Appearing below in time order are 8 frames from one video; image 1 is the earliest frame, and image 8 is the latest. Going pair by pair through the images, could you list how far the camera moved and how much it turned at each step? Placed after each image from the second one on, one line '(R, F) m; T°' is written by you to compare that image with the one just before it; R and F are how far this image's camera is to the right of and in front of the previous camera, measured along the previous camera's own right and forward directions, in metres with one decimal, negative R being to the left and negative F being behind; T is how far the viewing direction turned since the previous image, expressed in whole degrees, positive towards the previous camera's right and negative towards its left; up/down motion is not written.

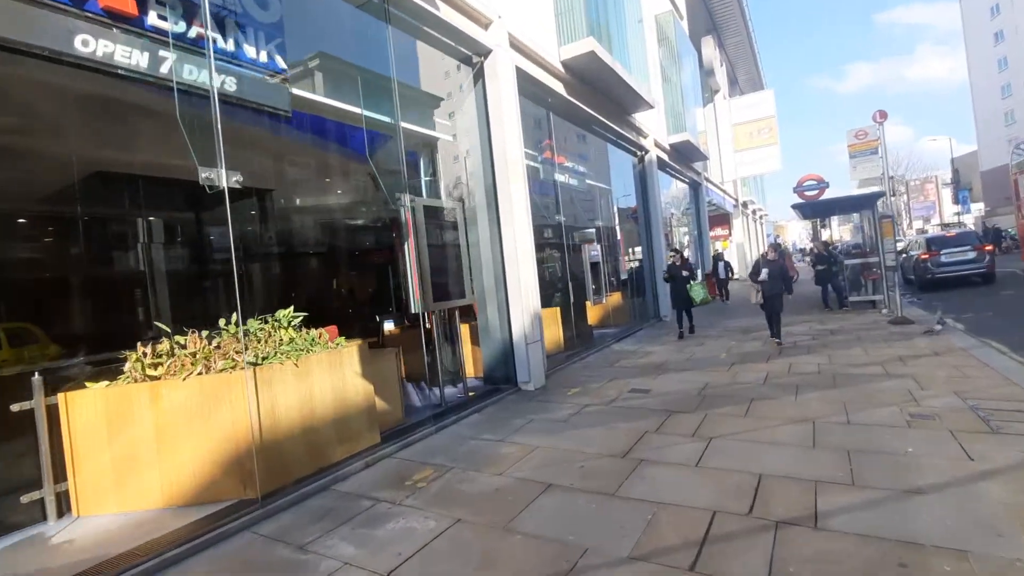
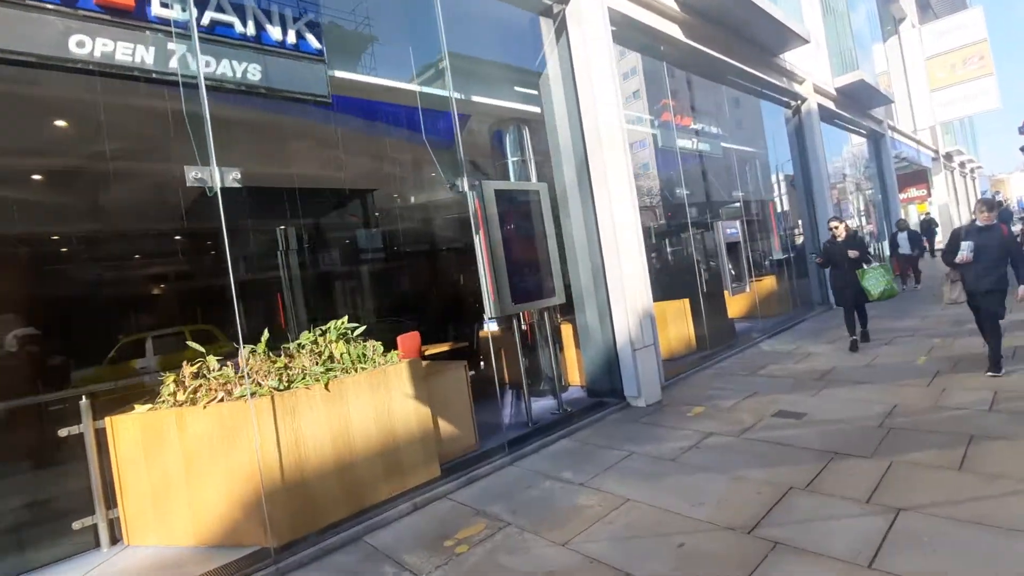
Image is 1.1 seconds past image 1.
(+0.6, +1.3) m; -16°
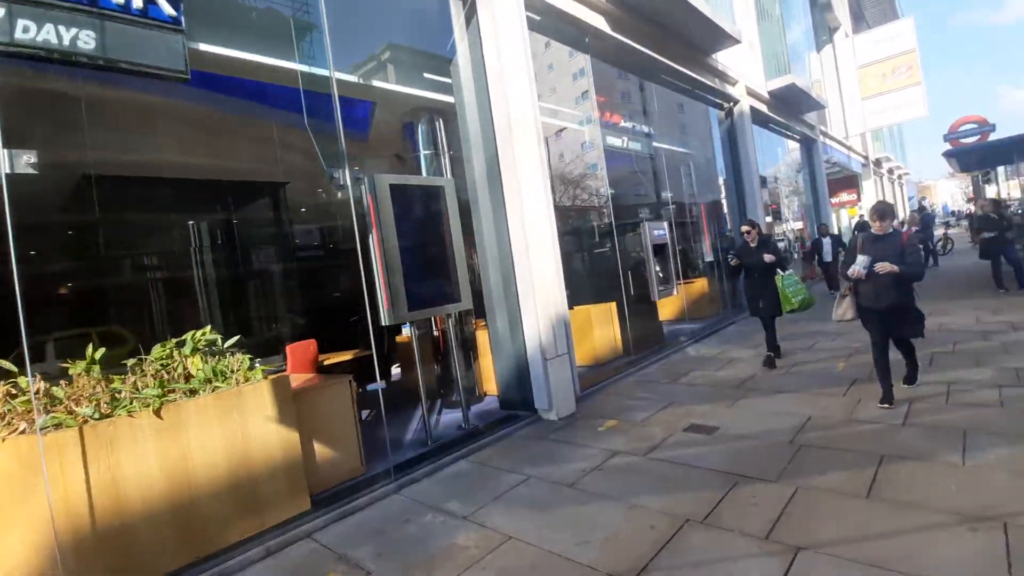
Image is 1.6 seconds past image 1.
(+0.6, +0.5) m; +5°
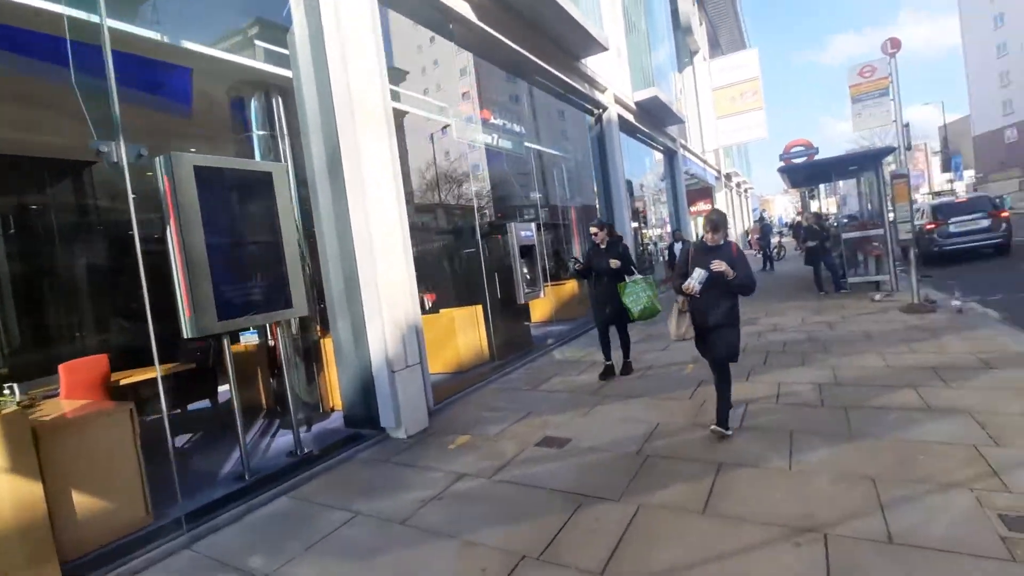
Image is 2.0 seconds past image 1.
(+0.4, +0.4) m; +12°
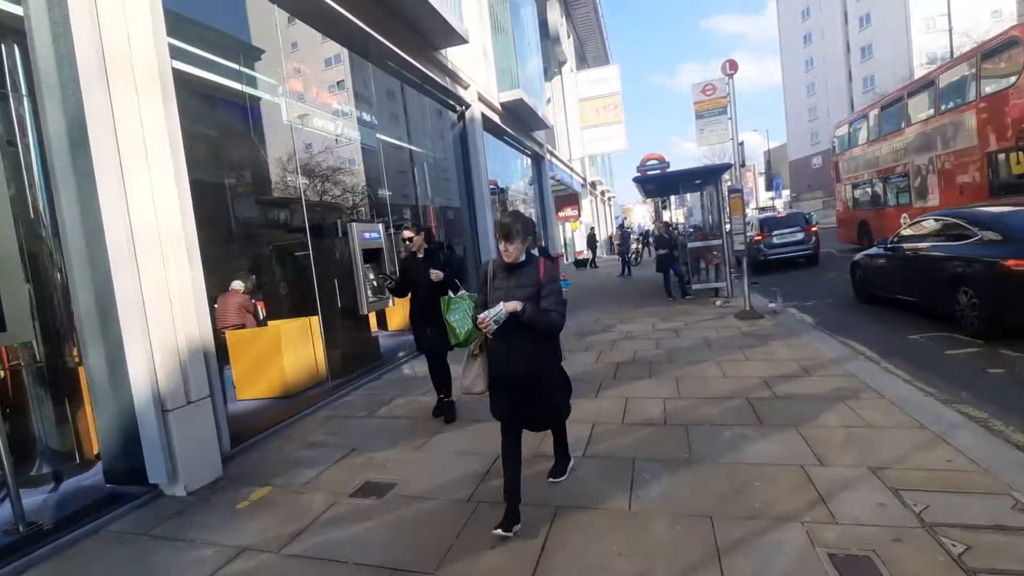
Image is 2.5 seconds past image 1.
(+0.5, +0.6) m; +14°
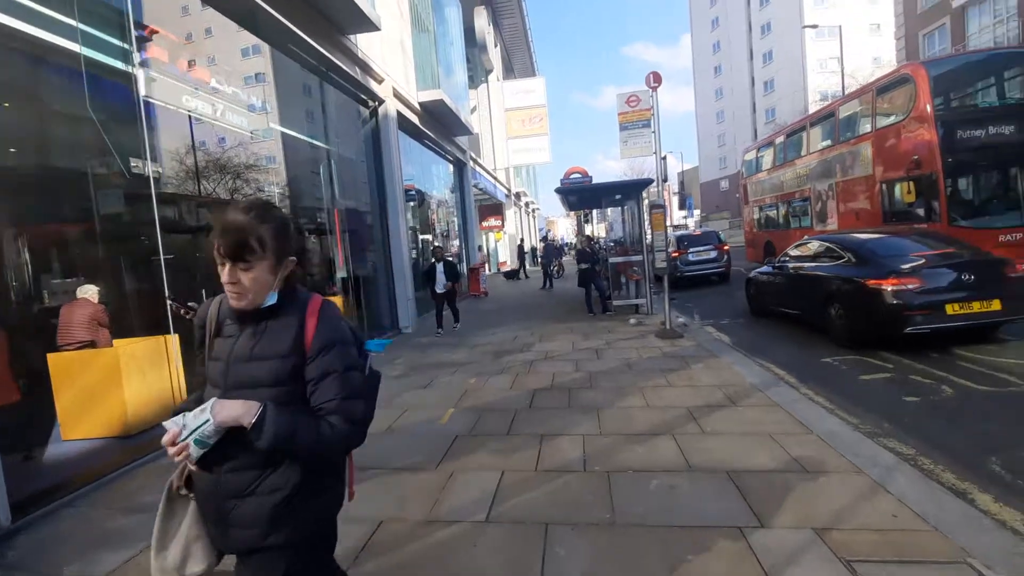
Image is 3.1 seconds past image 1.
(+0.2, +0.7) m; +8°
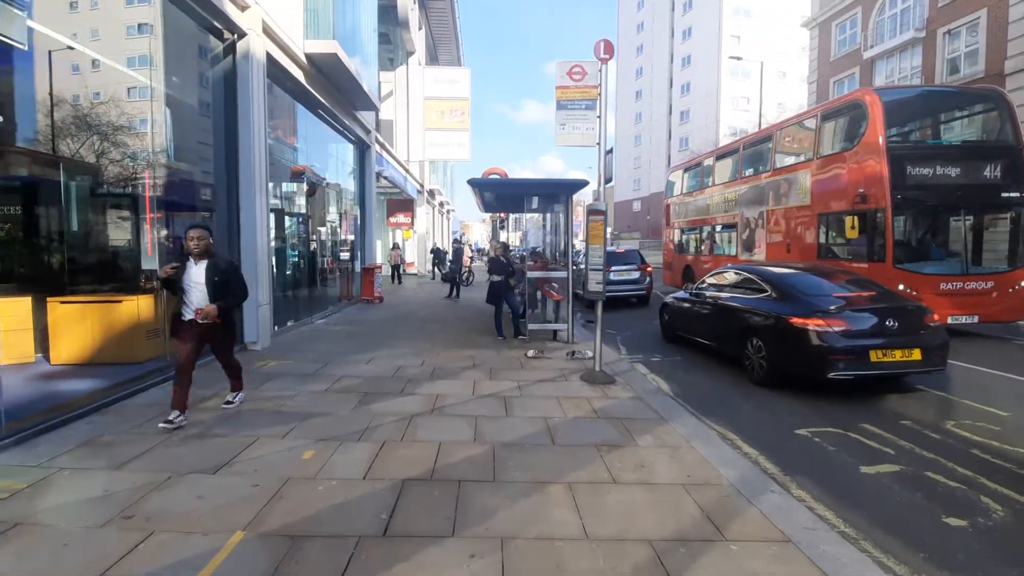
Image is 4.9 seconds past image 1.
(+0.3, +2.3) m; +10°
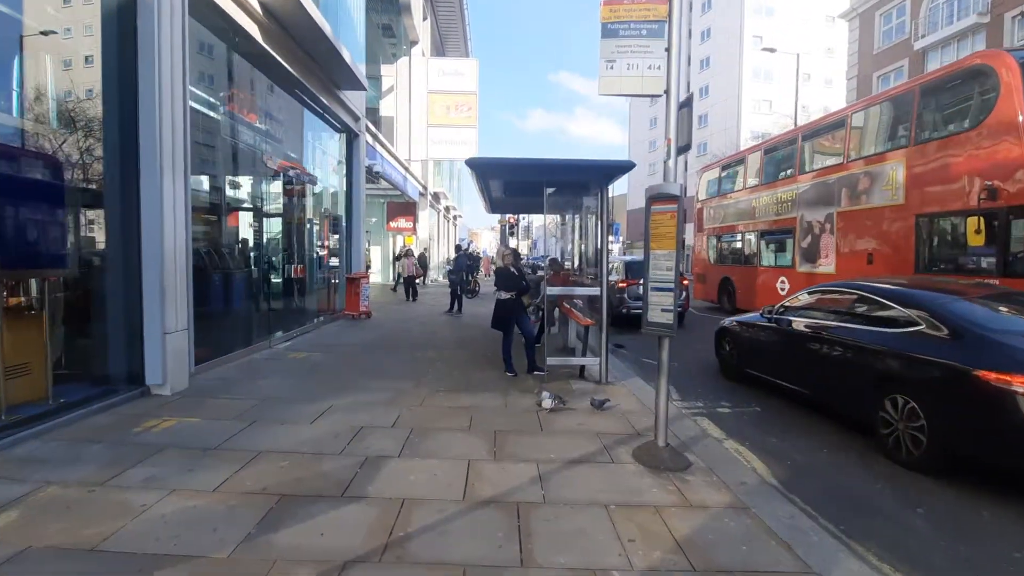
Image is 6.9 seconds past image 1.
(-0.1, +2.5) m; -1°
